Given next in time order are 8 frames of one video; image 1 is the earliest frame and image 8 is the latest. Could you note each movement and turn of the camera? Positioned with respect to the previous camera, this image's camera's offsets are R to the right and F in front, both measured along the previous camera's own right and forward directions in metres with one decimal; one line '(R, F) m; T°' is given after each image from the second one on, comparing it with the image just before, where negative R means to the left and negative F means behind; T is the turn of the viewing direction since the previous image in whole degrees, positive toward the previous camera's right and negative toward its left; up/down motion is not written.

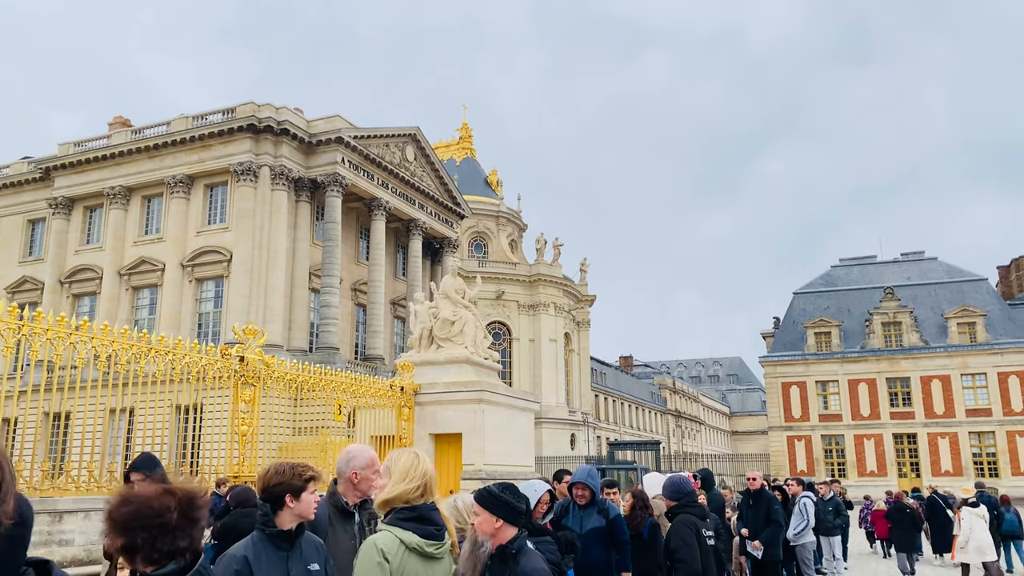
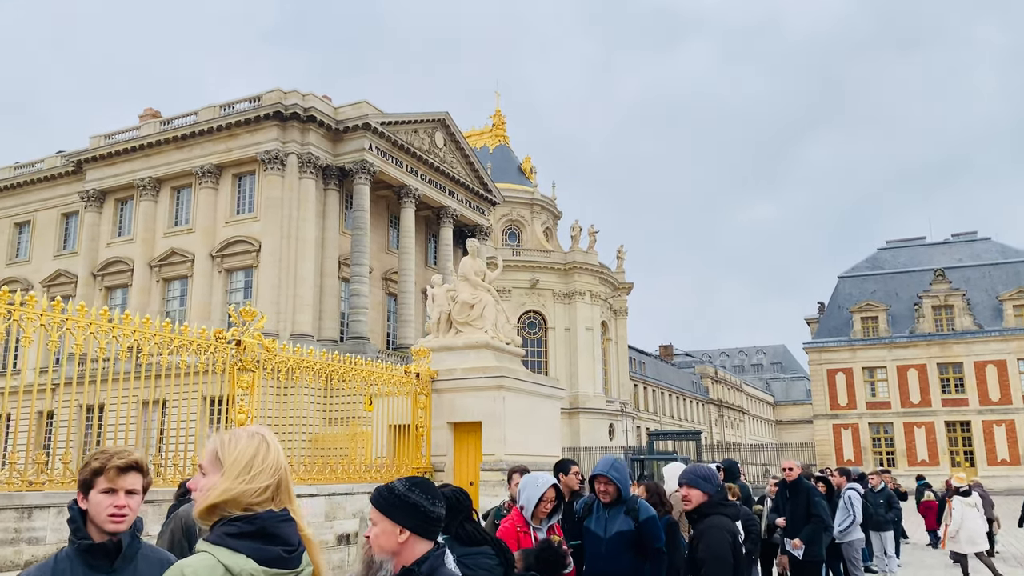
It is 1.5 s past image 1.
(+0.3, +0.8) m; -3°
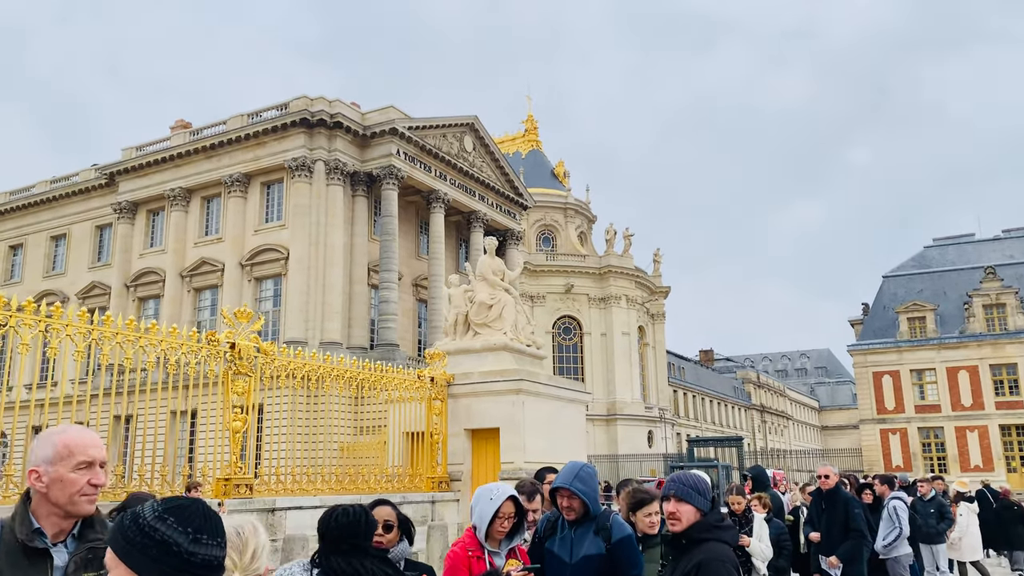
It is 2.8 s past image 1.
(+0.3, +0.6) m; -3°
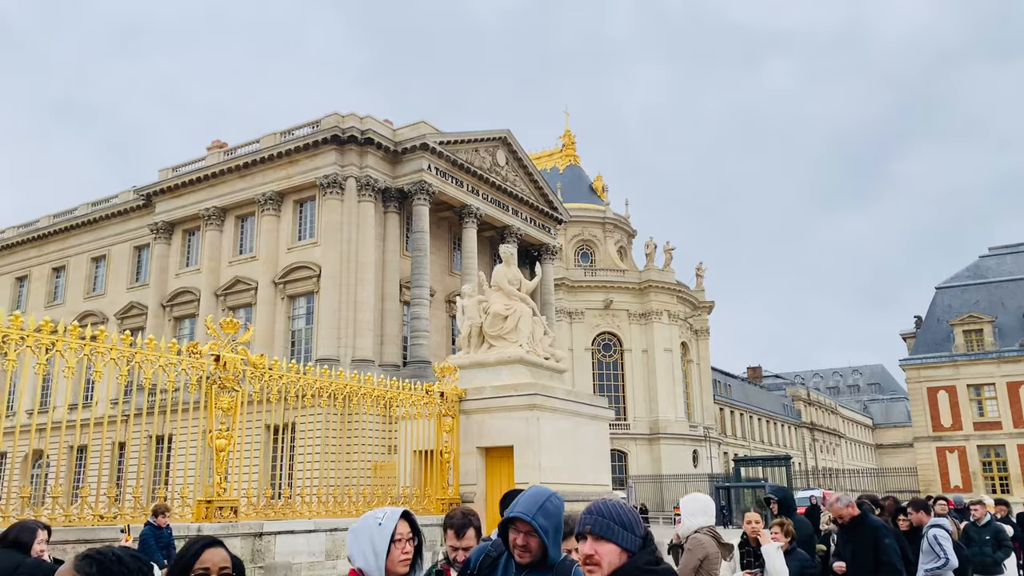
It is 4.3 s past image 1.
(+0.4, +0.7) m; -3°
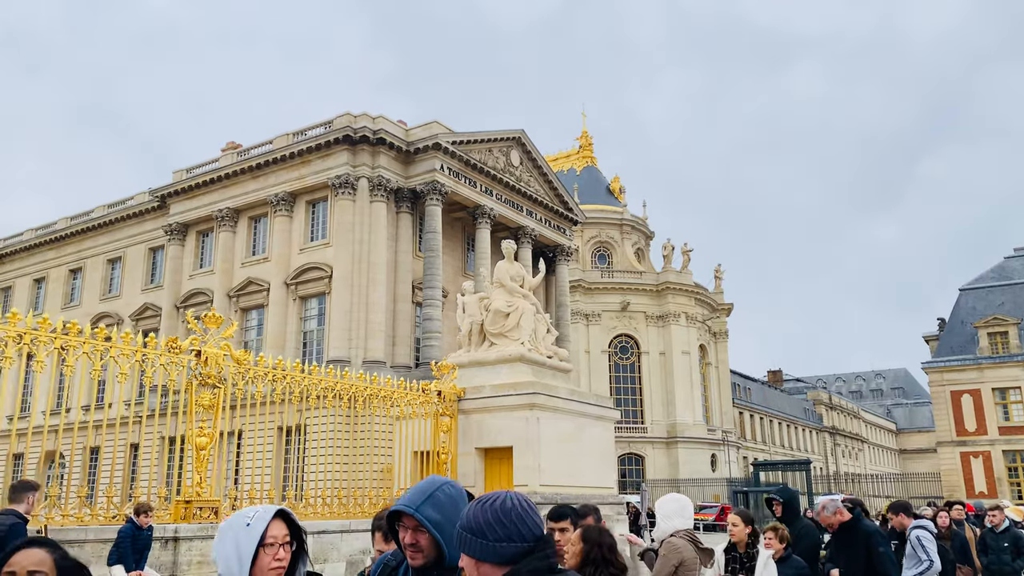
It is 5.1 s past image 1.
(+0.3, +0.3) m; -1°
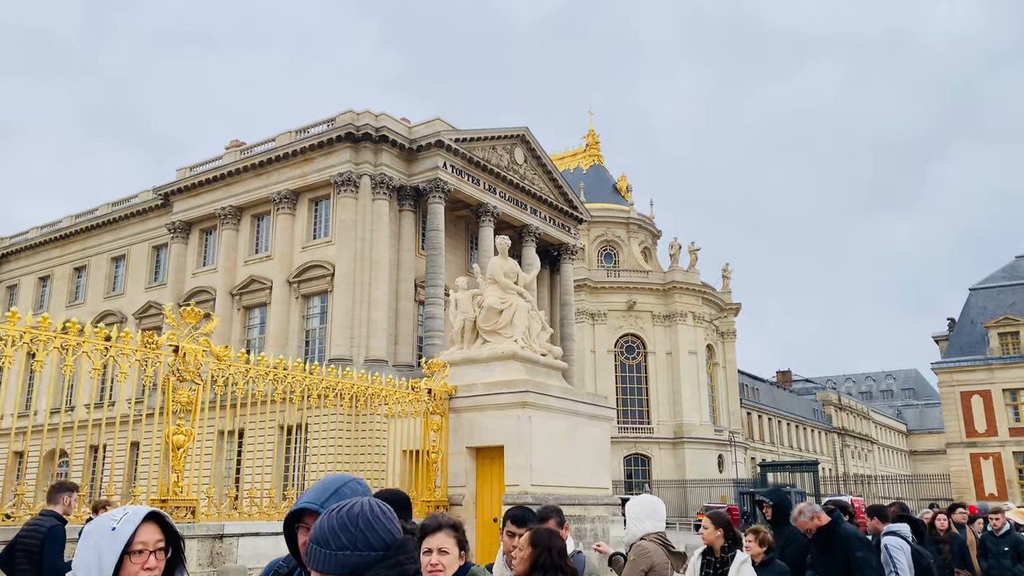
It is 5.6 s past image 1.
(+0.2, +0.2) m; -1°
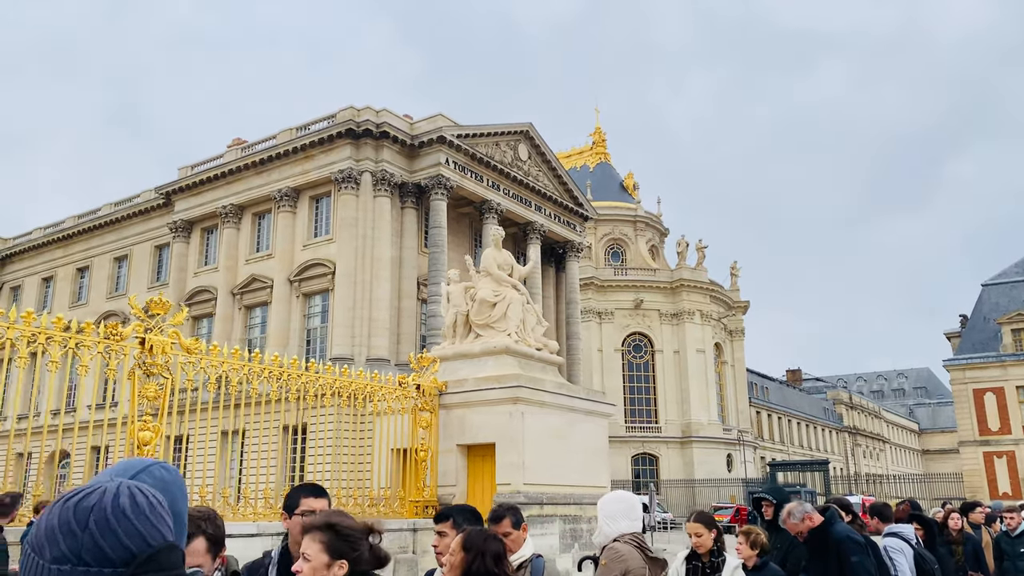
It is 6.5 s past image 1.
(+0.2, +0.4) m; -1°
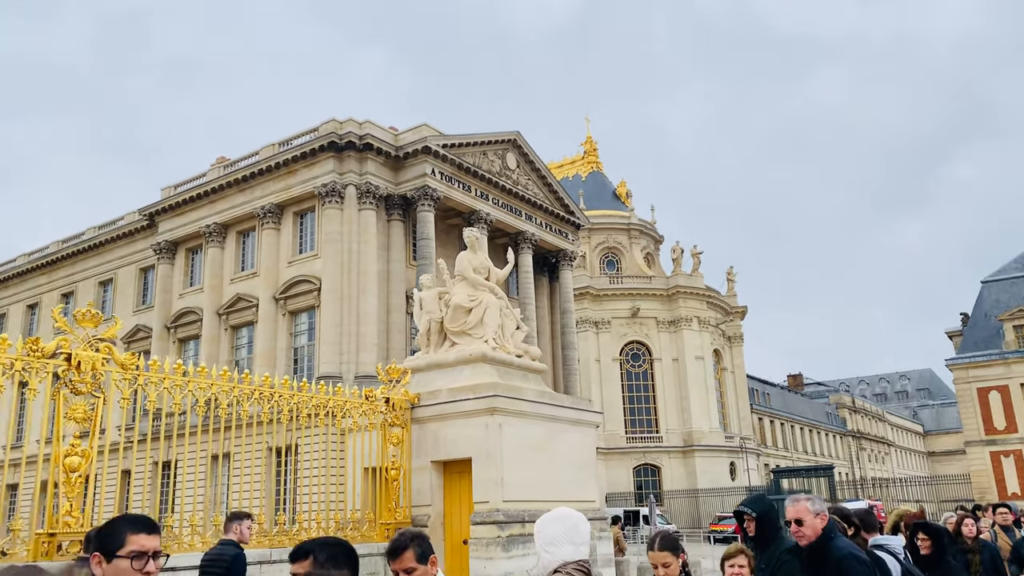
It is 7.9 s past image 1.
(+0.3, +0.7) m; 0°
